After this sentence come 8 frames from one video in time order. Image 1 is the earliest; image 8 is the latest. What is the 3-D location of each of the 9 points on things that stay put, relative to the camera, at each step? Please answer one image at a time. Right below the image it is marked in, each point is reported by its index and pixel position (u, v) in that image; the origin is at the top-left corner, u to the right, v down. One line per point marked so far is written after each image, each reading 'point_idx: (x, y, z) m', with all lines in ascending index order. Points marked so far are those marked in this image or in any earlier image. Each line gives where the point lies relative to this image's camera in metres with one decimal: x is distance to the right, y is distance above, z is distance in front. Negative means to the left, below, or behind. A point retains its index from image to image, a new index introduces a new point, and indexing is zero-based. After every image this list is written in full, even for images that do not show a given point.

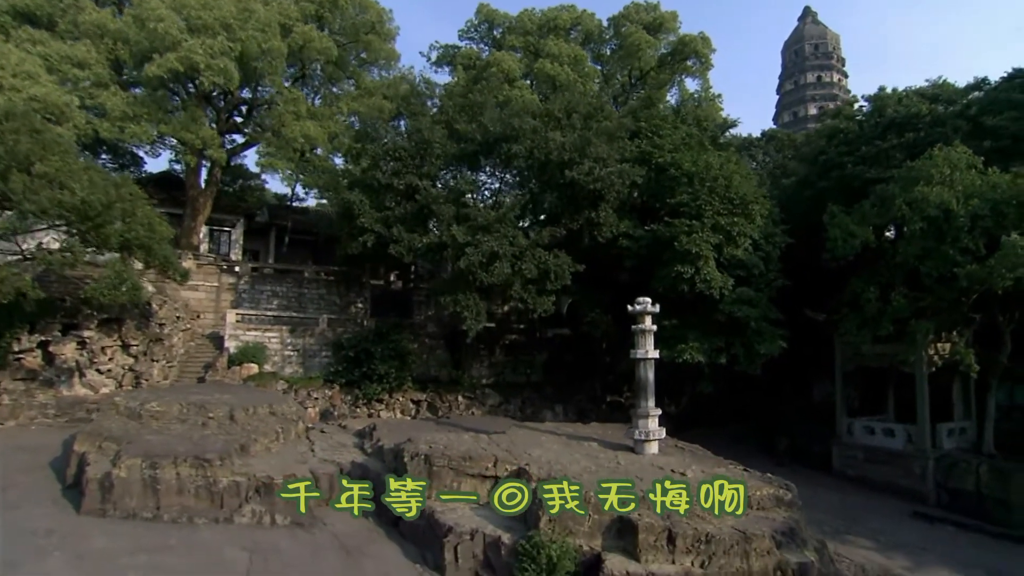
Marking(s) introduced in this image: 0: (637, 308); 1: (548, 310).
0: (+2.6, -0.4, +15.0) m
1: (+0.9, -0.6, +18.5) m
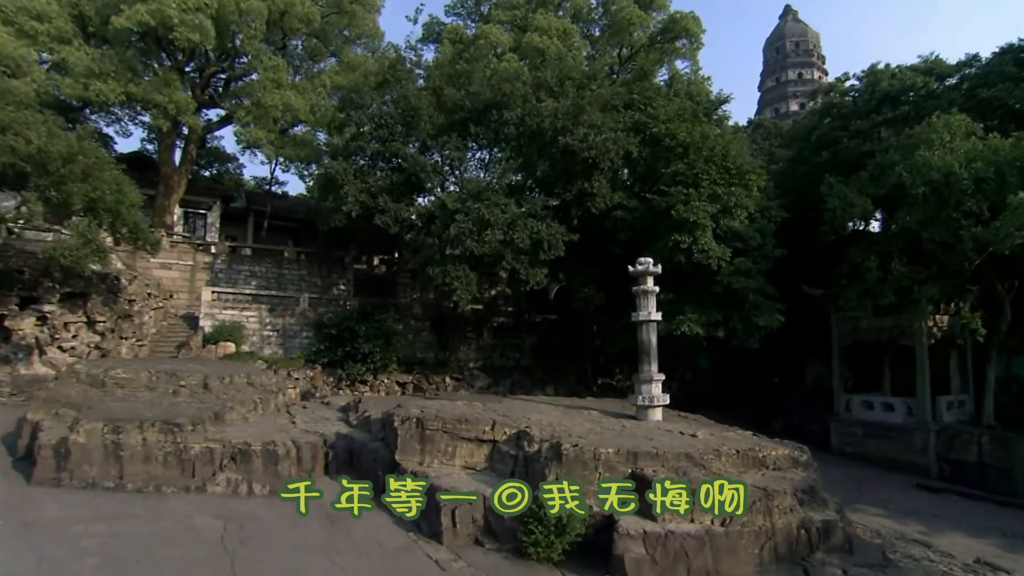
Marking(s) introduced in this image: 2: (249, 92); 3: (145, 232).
0: (+2.5, +0.4, +14.3) m
1: (+0.7, +0.1, +17.7) m
2: (-7.2, +5.3, +19.7) m
3: (-8.6, +1.3, +17.0) m
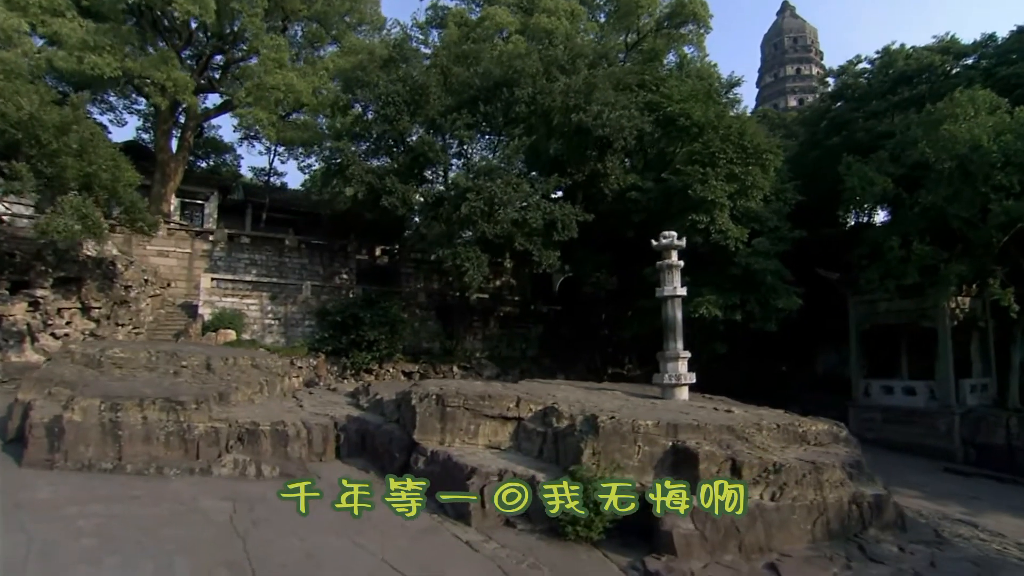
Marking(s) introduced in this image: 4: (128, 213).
0: (+2.9, +0.9, +13.7) m
1: (+1.0, +0.5, +17.1) m
2: (-7.0, +5.7, +19.0) m
3: (-8.3, +1.7, +16.2) m
4: (-9.7, +2.5, +18.4) m
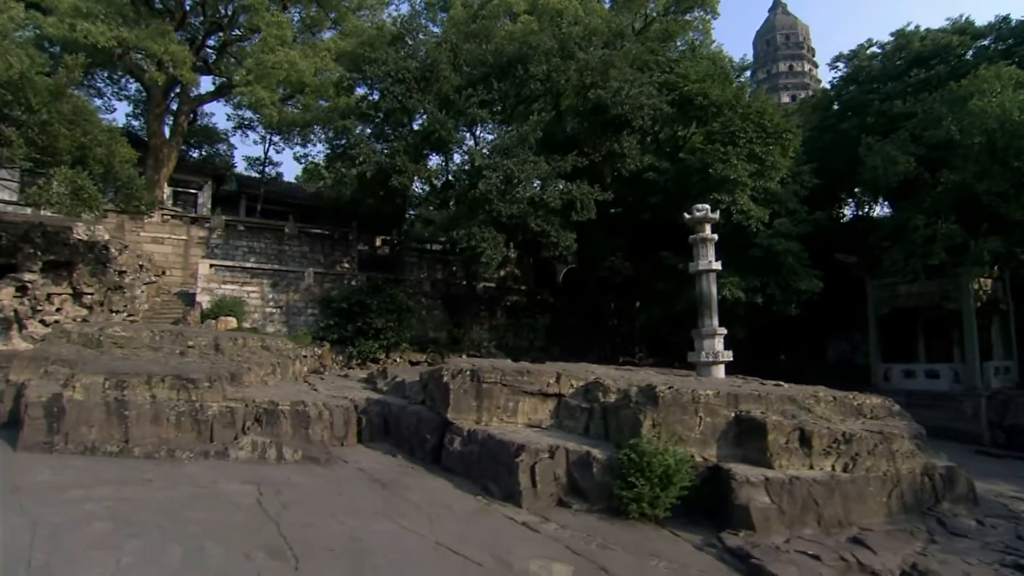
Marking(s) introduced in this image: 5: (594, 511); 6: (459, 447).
0: (+3.4, +1.3, +13.1) m
1: (+1.4, +0.9, +16.4) m
2: (-6.7, +6.0, +18.2) m
3: (-7.9, +2.0, +15.2) m
4: (-9.4, +2.8, +17.3) m
5: (+1.0, -2.7, +8.8) m
6: (-0.8, -2.3, +10.2) m
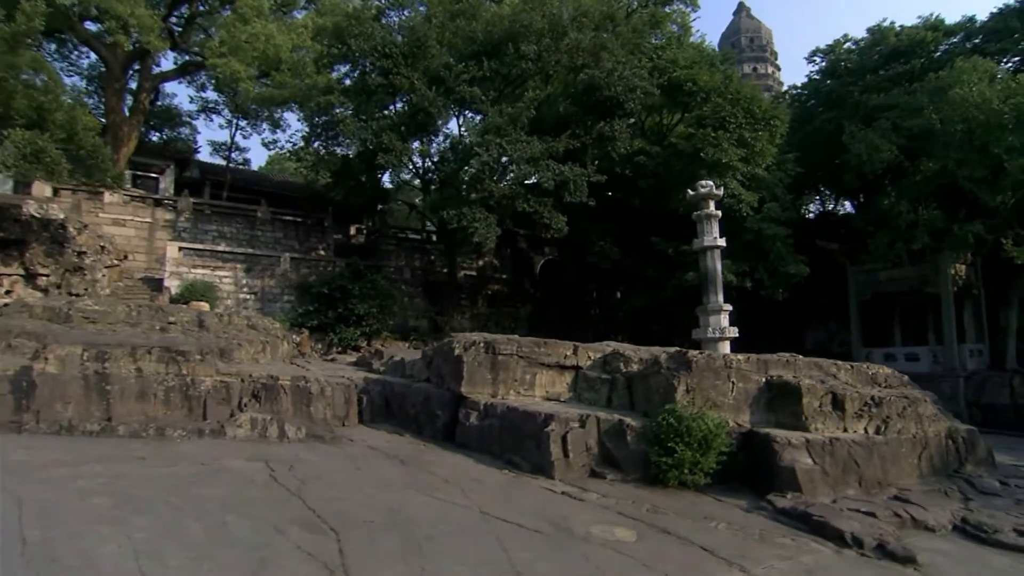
0: (+3.4, +1.8, +12.9) m
1: (+1.2, +1.3, +16.1) m
2: (-7.0, +6.4, +17.3) m
3: (-8.0, +2.5, +14.2) m
4: (-9.6, +3.2, +16.2) m
5: (+1.4, -2.2, +8.4) m
6: (-0.5, -1.8, +9.7) m
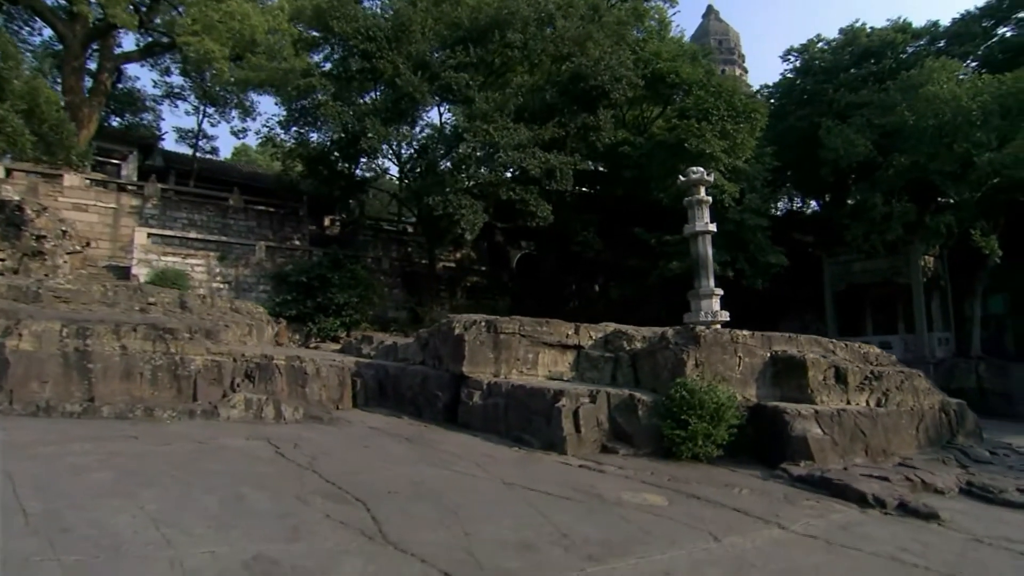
0: (+3.3, +2.0, +13.0) m
1: (+0.8, +1.6, +16.0) m
2: (-7.4, +6.6, +16.7) m
3: (-8.2, +2.8, +13.5) m
4: (-9.9, +3.4, +15.4) m
5: (+1.5, -1.9, +8.3) m
6: (-0.4, -1.5, +9.5) m
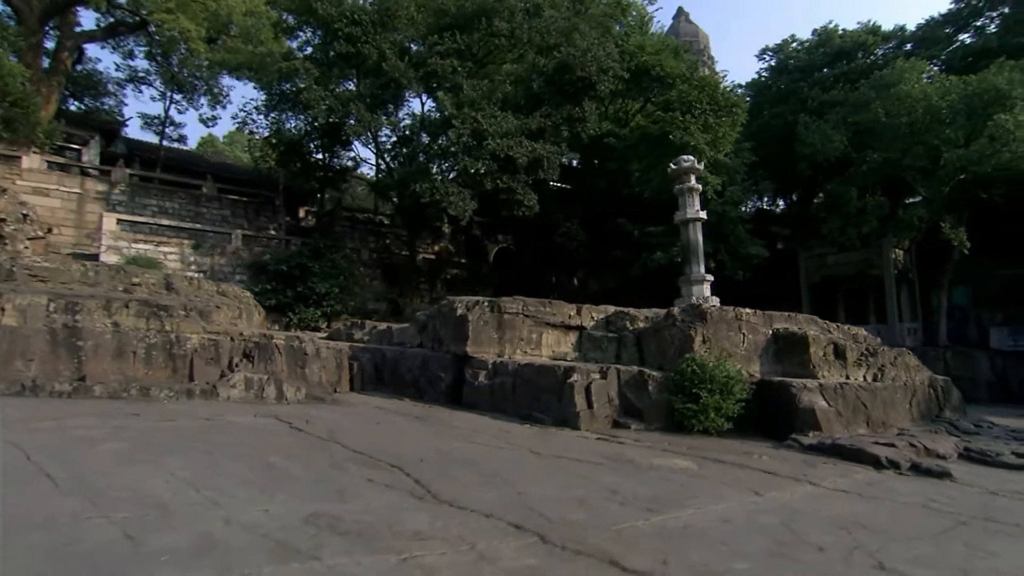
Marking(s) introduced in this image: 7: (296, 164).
0: (+3.1, +2.3, +13.2) m
1: (+0.5, +1.8, +16.0) m
2: (-7.7, +6.9, +16.3) m
3: (-8.4, +3.0, +13.0) m
4: (-10.2, +3.7, +14.8) m
5: (+1.7, -1.6, +8.4) m
6: (-0.3, -1.2, +9.4) m
7: (-5.4, +3.2, +18.1) m
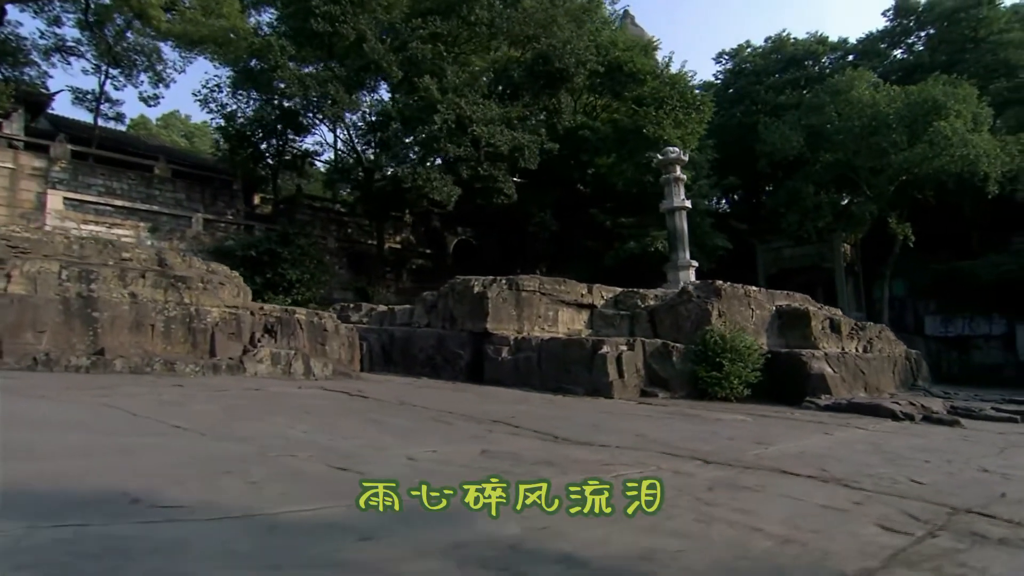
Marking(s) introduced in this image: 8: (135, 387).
0: (+3.0, +2.5, +13.8) m
1: (0.0, +2.1, +16.3) m
2: (-8.1, +7.2, +15.5) m
3: (-8.4, +3.4, +12.2) m
4: (-10.5, +4.1, +13.7) m
5: (+2.1, -1.3, +8.8) m
6: (0.0, -0.9, +9.5) m
7: (-6.1, +3.5, +17.6) m
8: (-3.5, -1.0, +6.9) m
